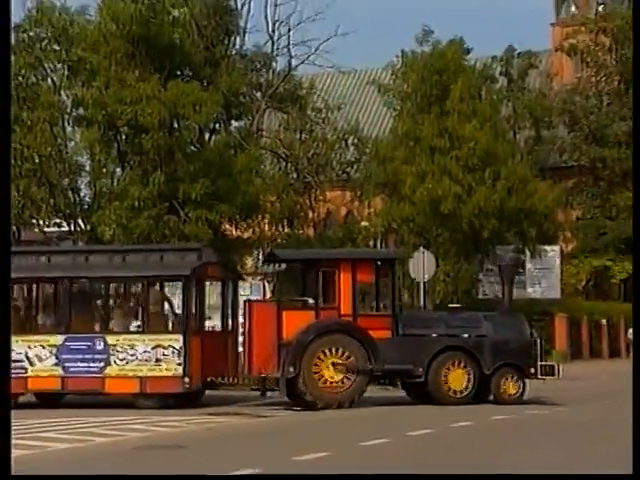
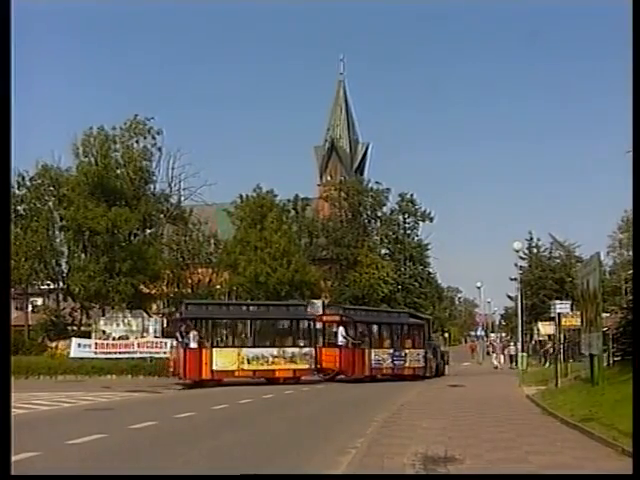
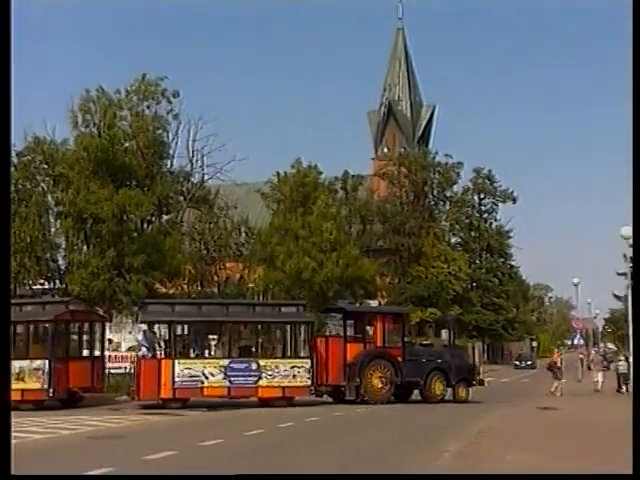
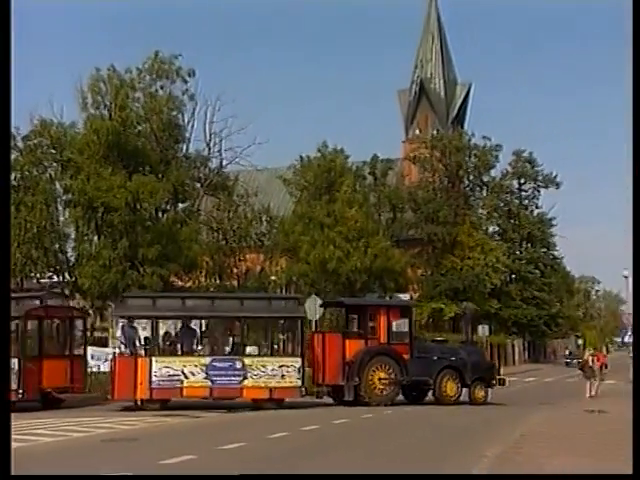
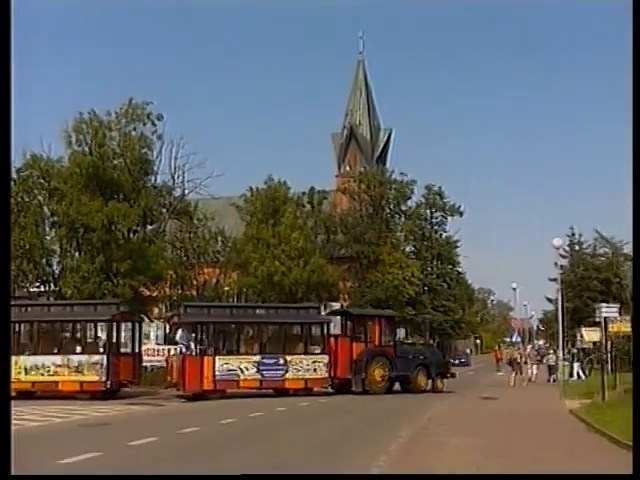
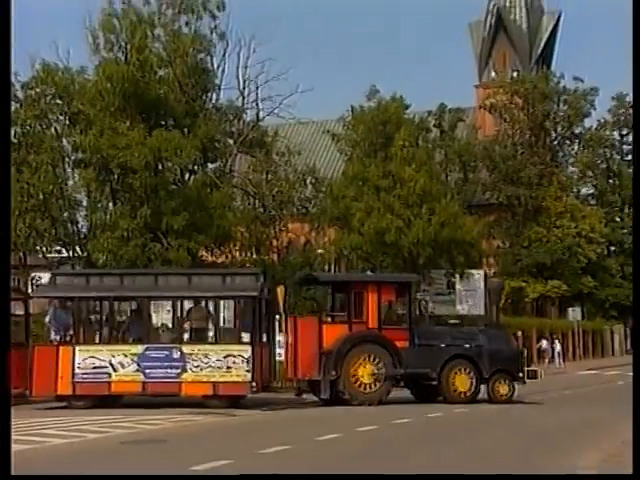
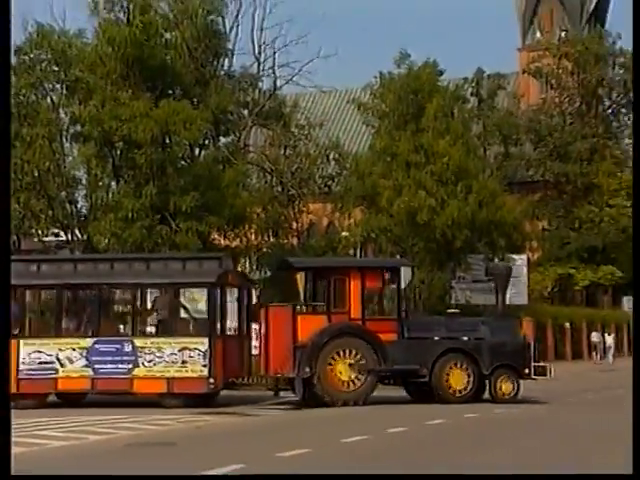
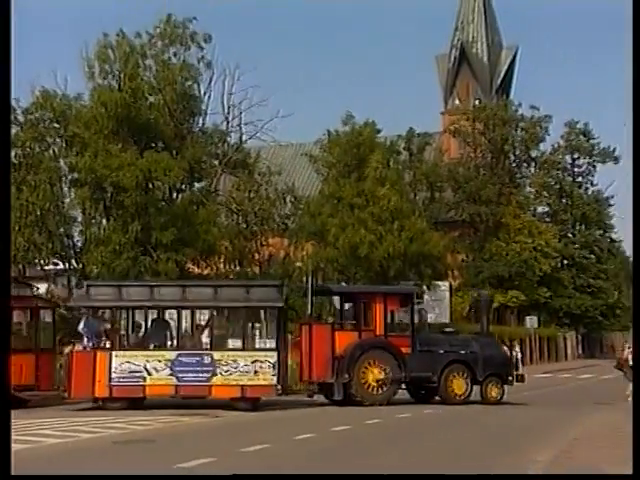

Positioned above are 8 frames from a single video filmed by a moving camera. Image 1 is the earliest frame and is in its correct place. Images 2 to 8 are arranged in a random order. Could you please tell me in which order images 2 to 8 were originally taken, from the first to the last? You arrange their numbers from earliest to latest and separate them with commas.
7, 6, 8, 4, 3, 5, 2
